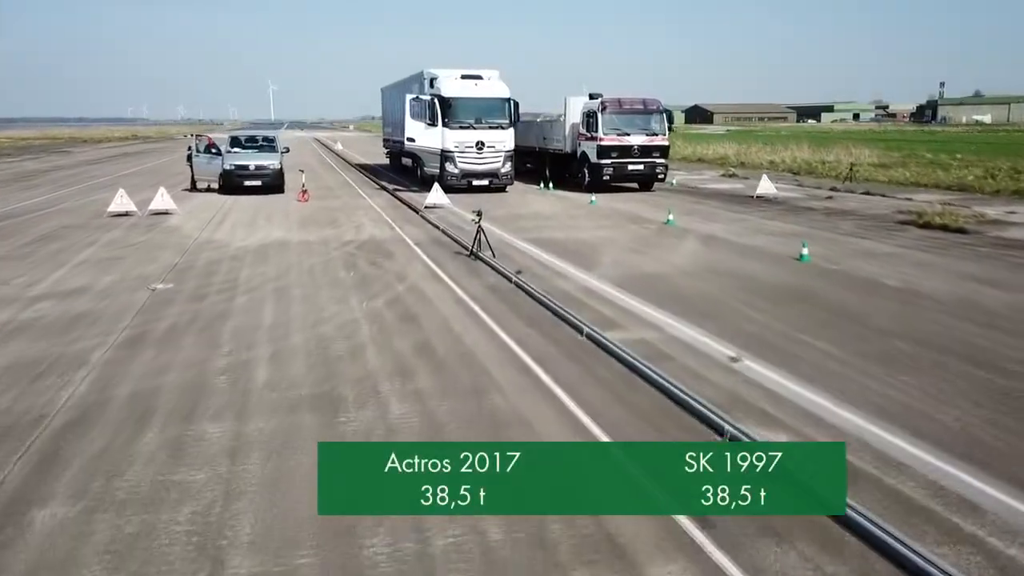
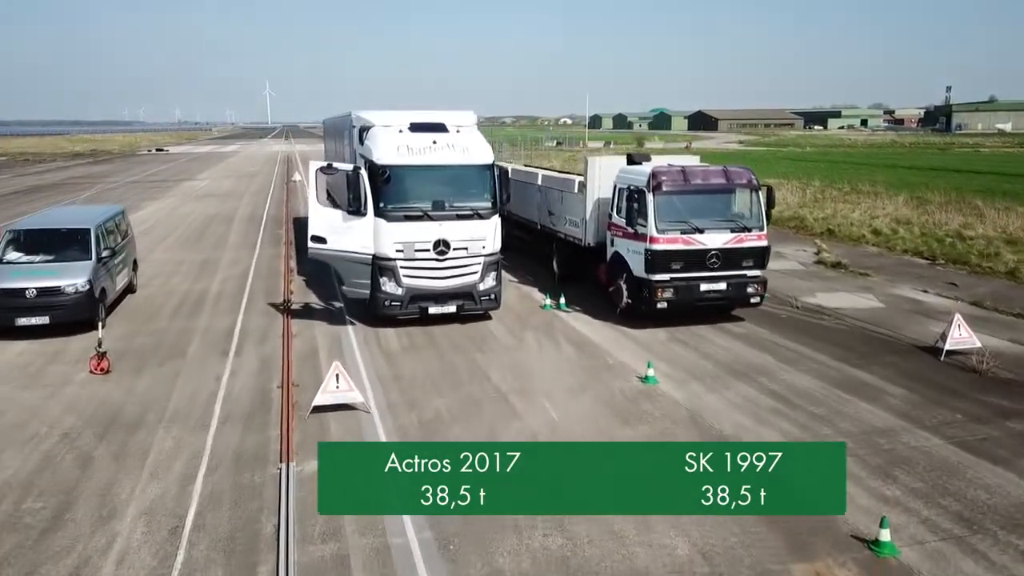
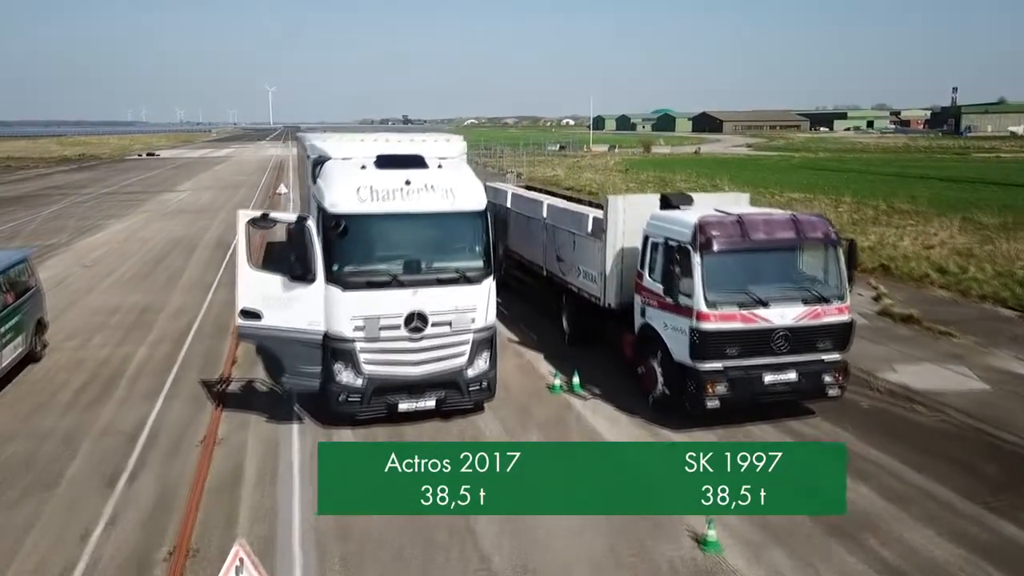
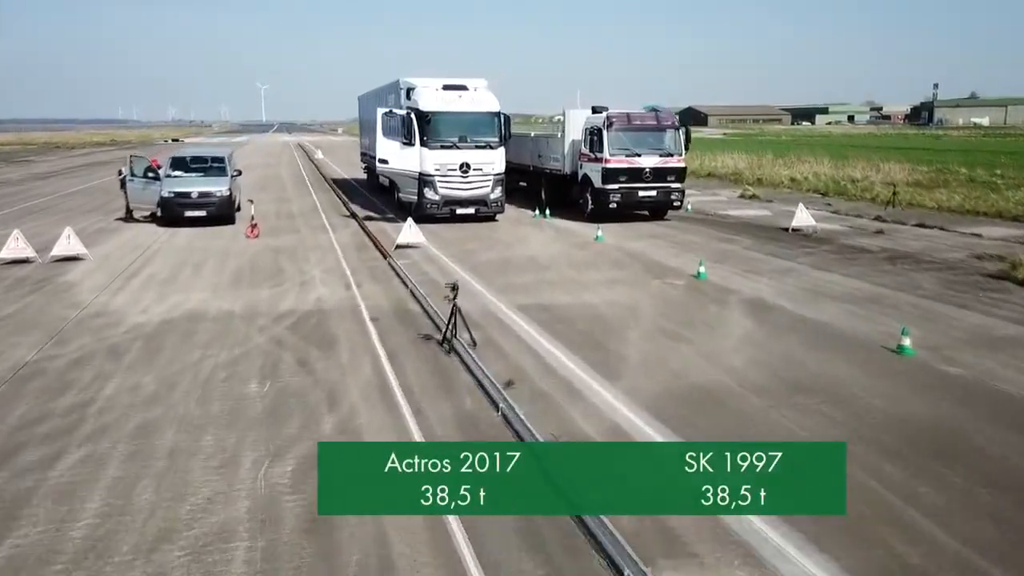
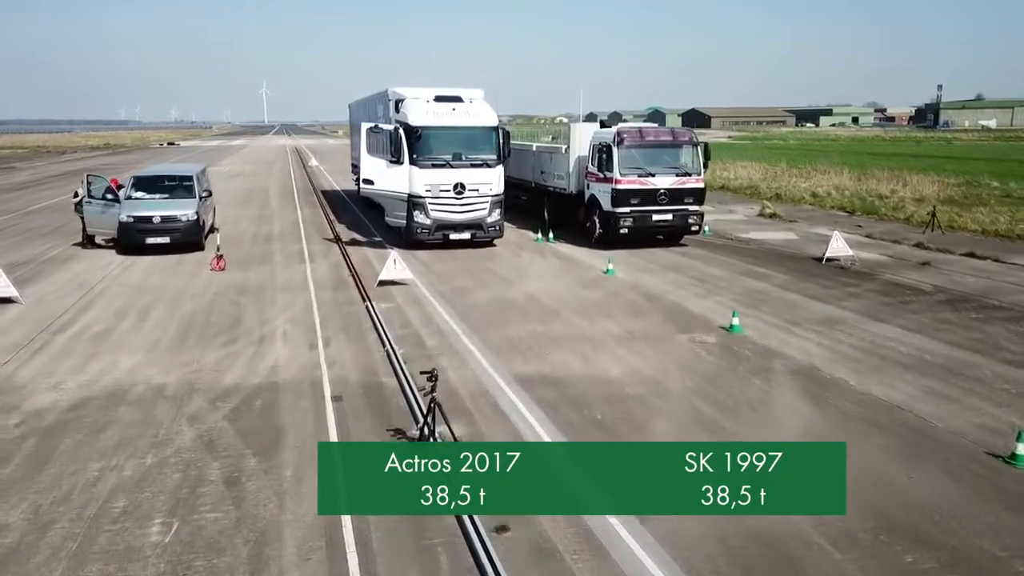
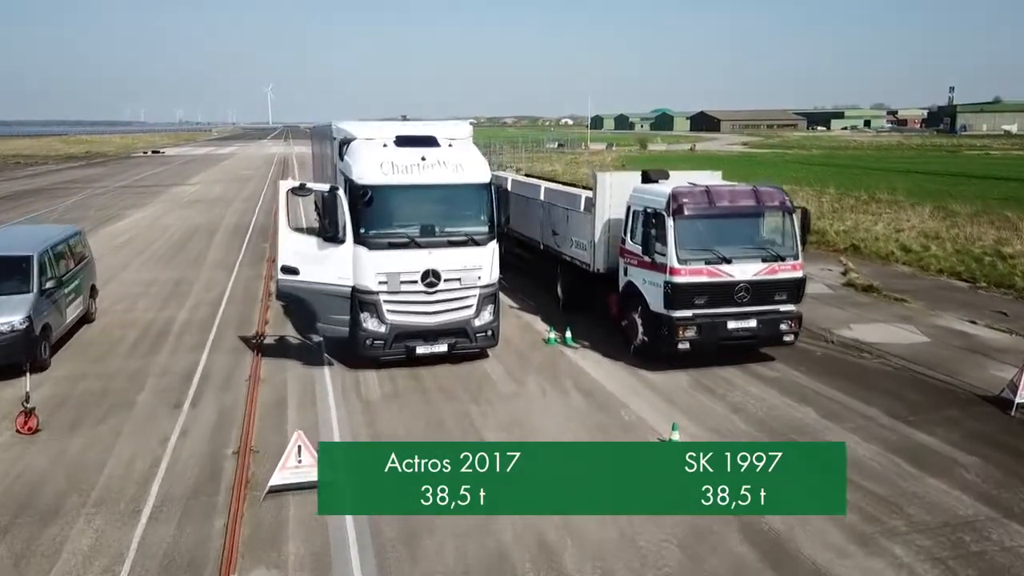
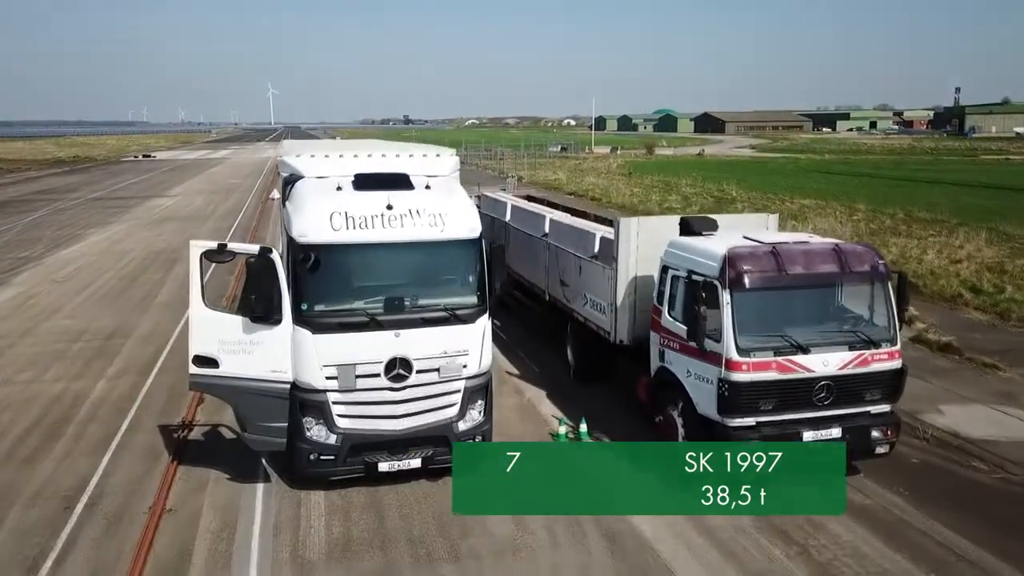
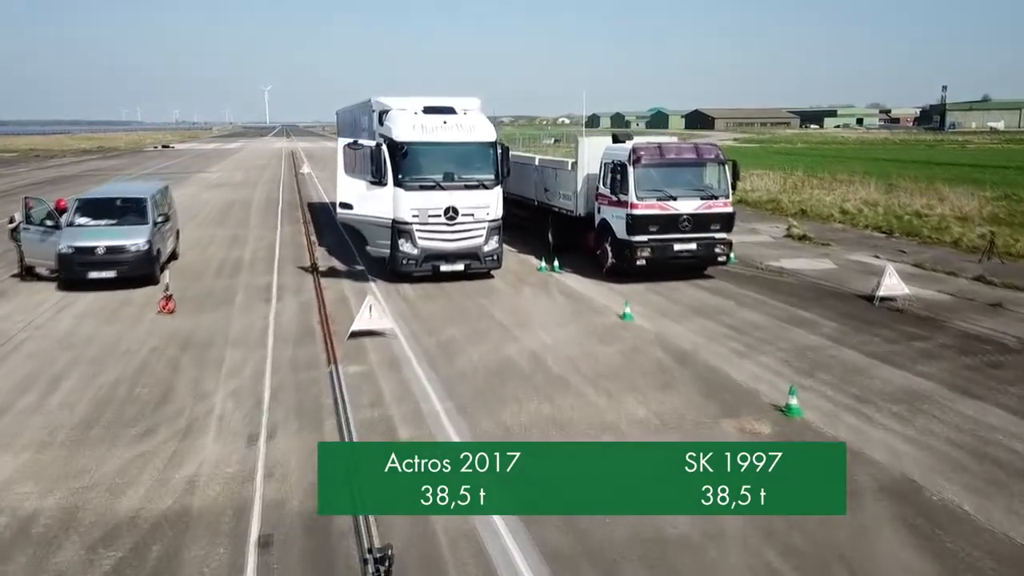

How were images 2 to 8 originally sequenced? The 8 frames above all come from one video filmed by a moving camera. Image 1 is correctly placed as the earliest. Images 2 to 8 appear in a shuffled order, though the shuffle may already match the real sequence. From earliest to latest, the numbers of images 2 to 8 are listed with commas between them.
4, 5, 8, 2, 6, 3, 7
